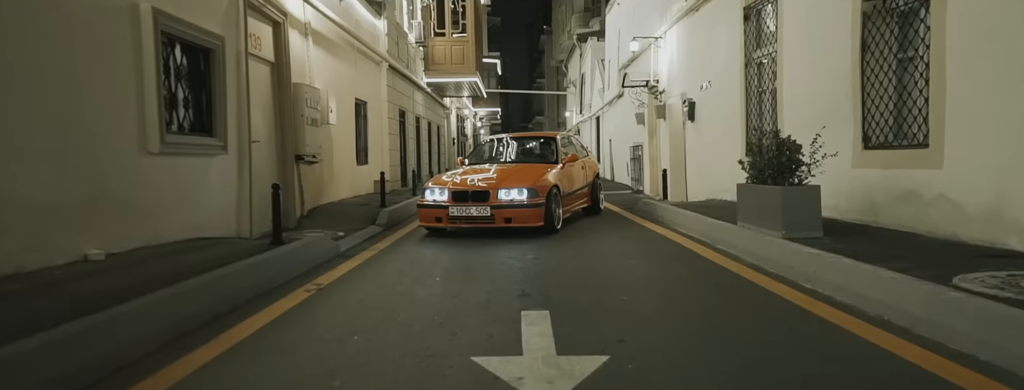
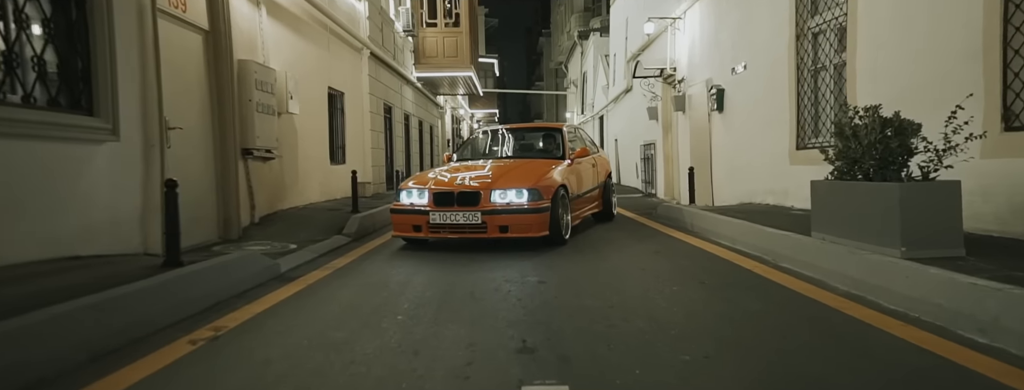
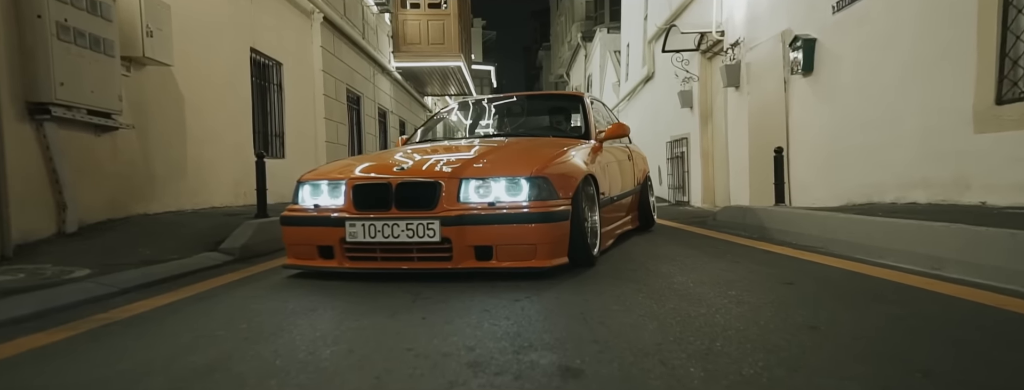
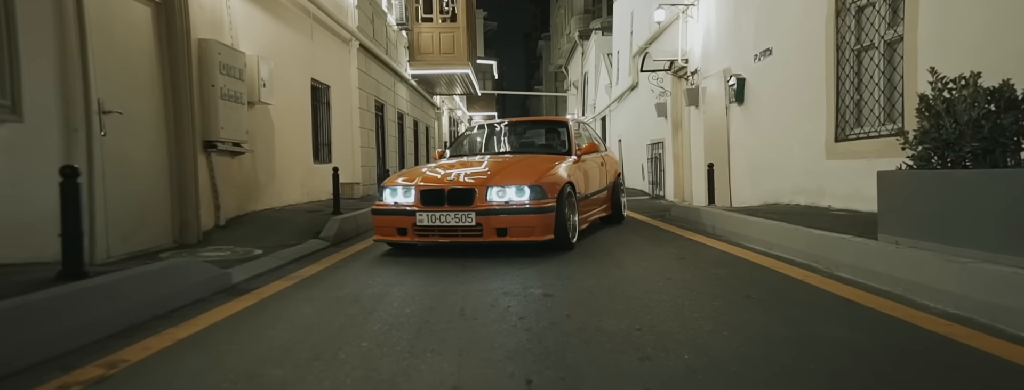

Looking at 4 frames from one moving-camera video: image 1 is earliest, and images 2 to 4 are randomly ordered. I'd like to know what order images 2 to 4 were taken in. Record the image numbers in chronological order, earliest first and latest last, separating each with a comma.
2, 4, 3
